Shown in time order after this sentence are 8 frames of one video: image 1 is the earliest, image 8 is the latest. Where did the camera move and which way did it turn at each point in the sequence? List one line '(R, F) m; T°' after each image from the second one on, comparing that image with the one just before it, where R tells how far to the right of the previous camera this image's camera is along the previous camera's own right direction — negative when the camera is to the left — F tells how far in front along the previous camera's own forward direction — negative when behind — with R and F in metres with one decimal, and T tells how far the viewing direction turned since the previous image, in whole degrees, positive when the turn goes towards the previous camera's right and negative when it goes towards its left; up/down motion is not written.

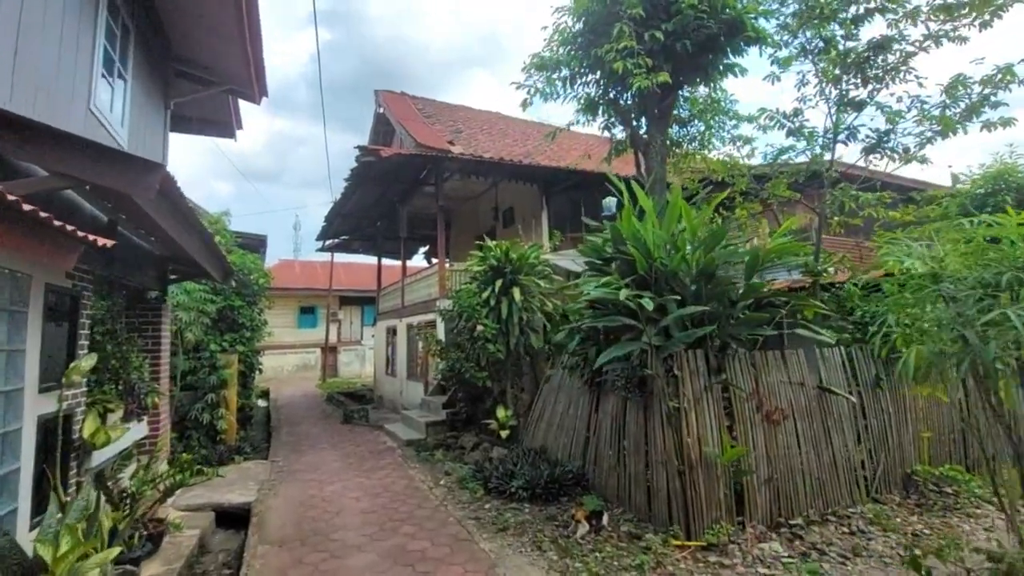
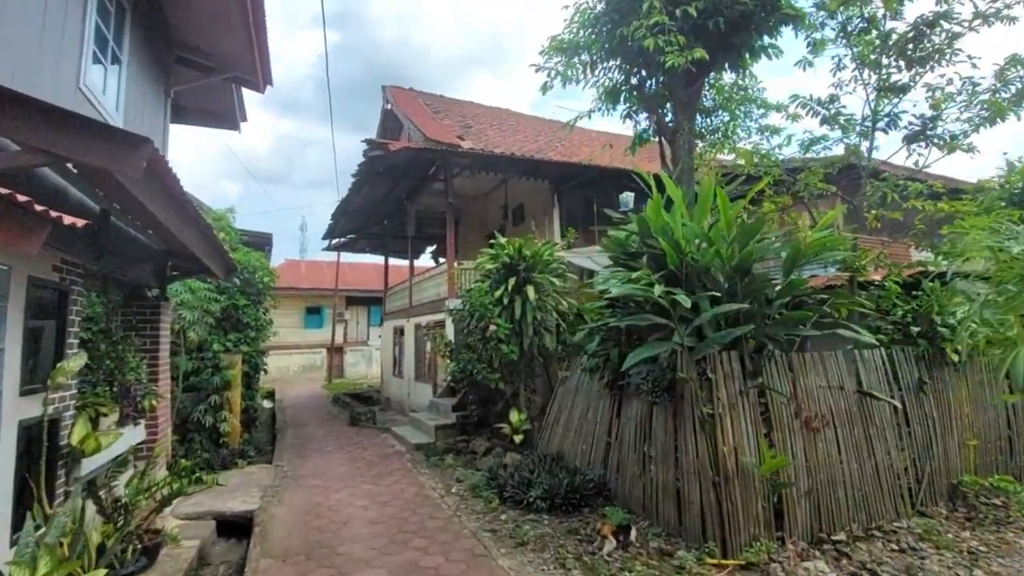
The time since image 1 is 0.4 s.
(-0.1, +0.3) m; -1°
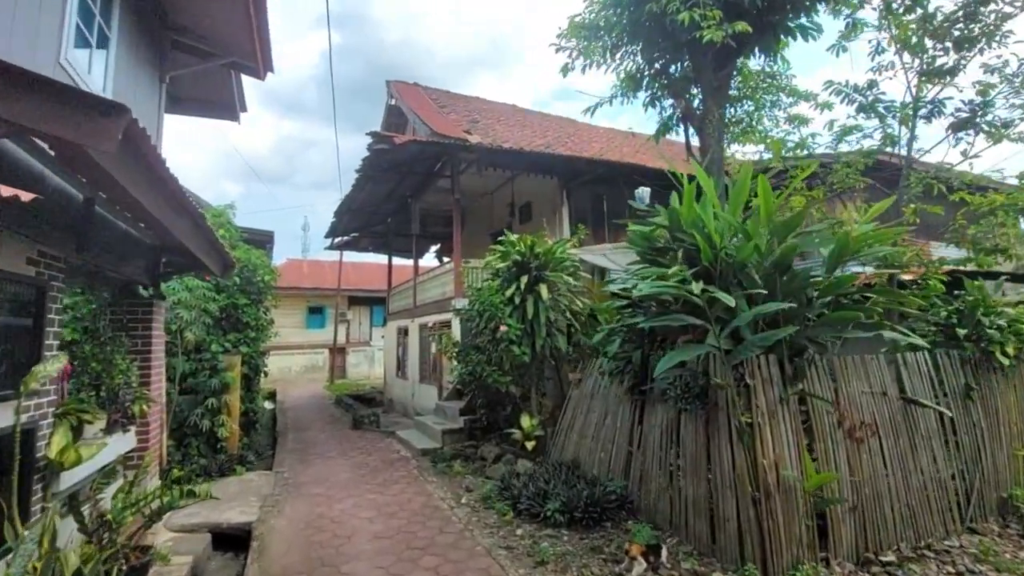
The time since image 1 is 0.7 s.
(-0.1, +0.3) m; 0°
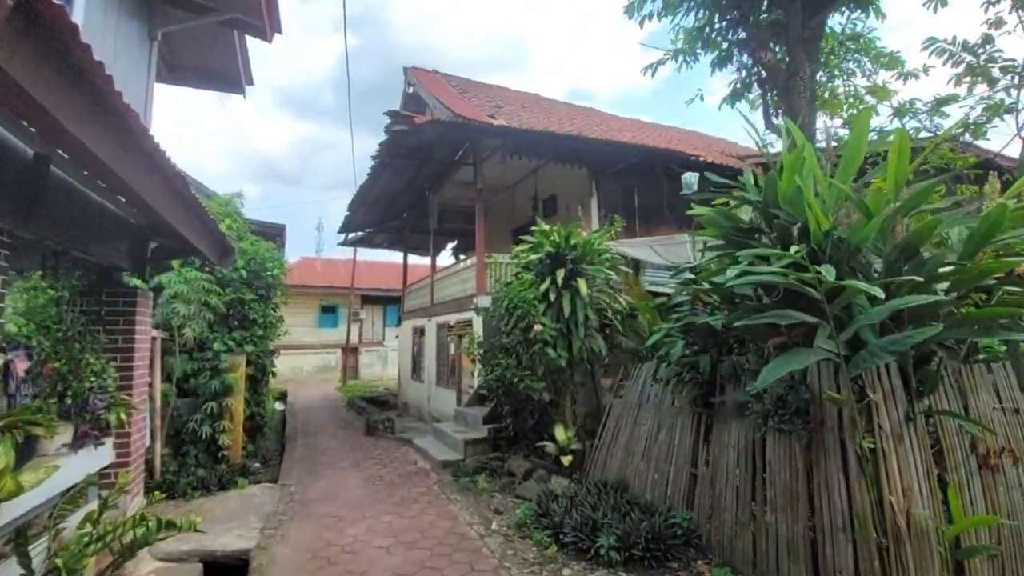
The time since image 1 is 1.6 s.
(-0.3, +0.7) m; -1°
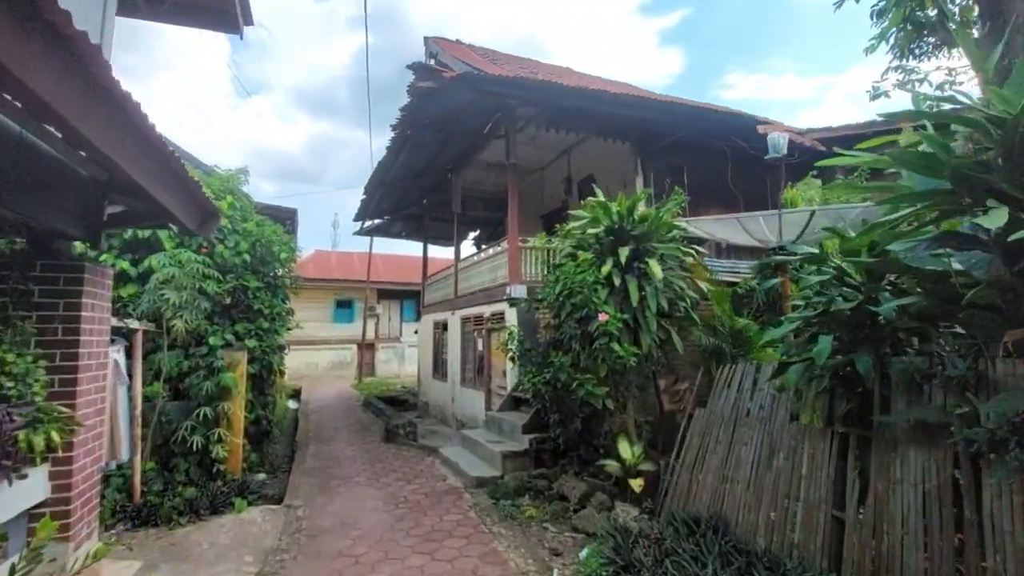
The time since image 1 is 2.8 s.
(-0.4, +1.0) m; -2°
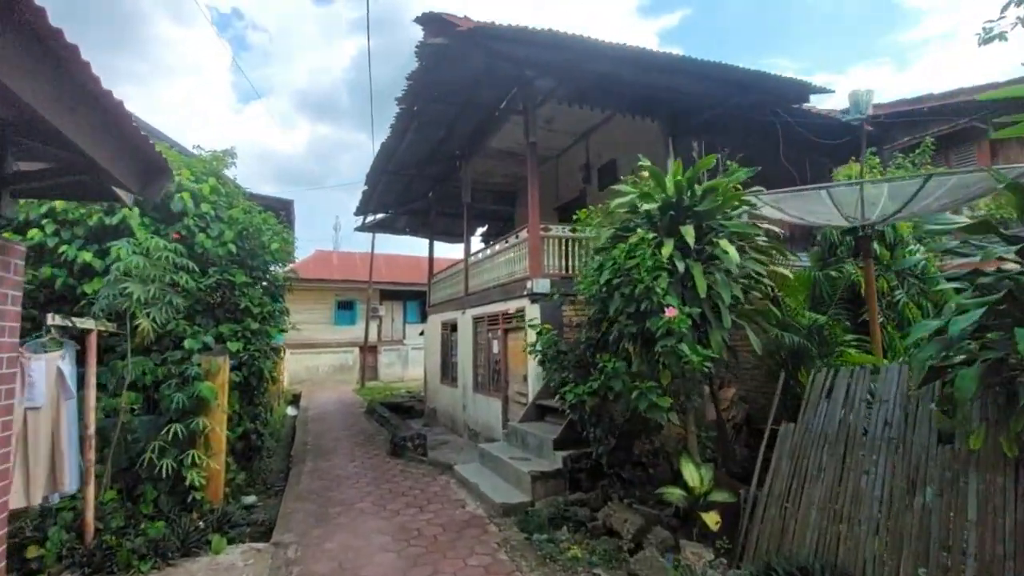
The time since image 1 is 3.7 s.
(-0.3, +0.9) m; 0°
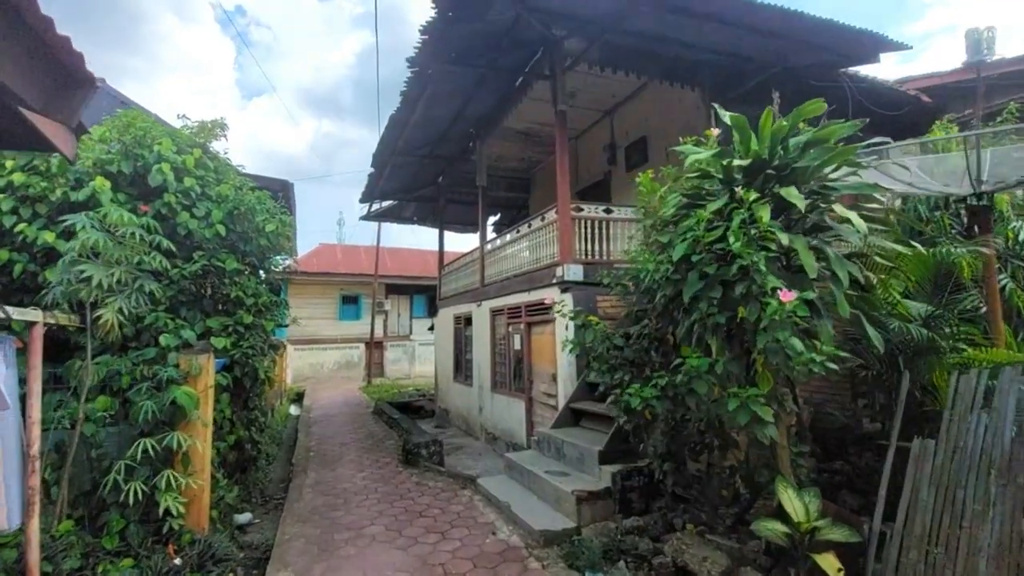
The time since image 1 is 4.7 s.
(-0.3, +0.8) m; 0°
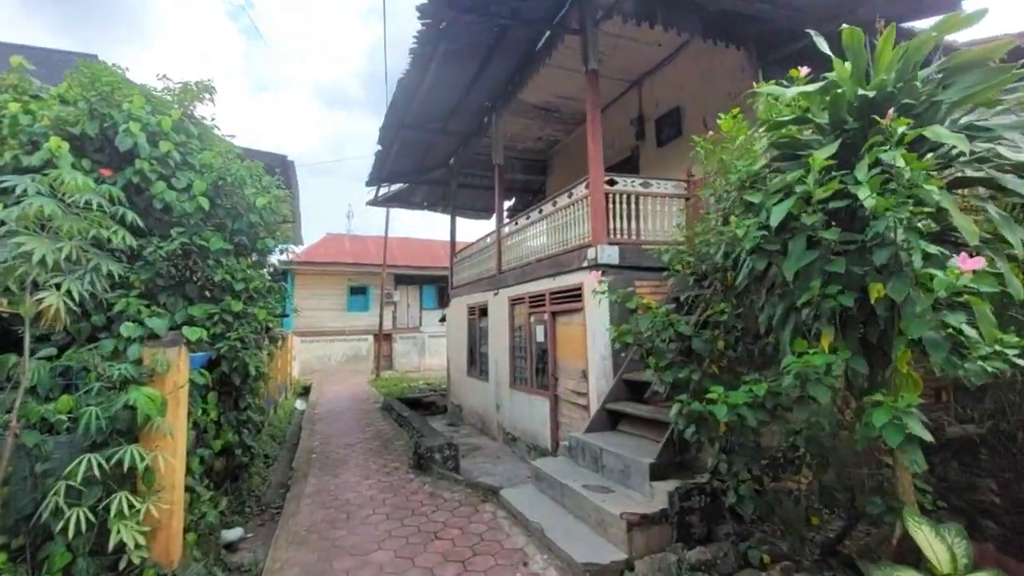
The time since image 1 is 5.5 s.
(-0.2, +0.7) m; -1°
